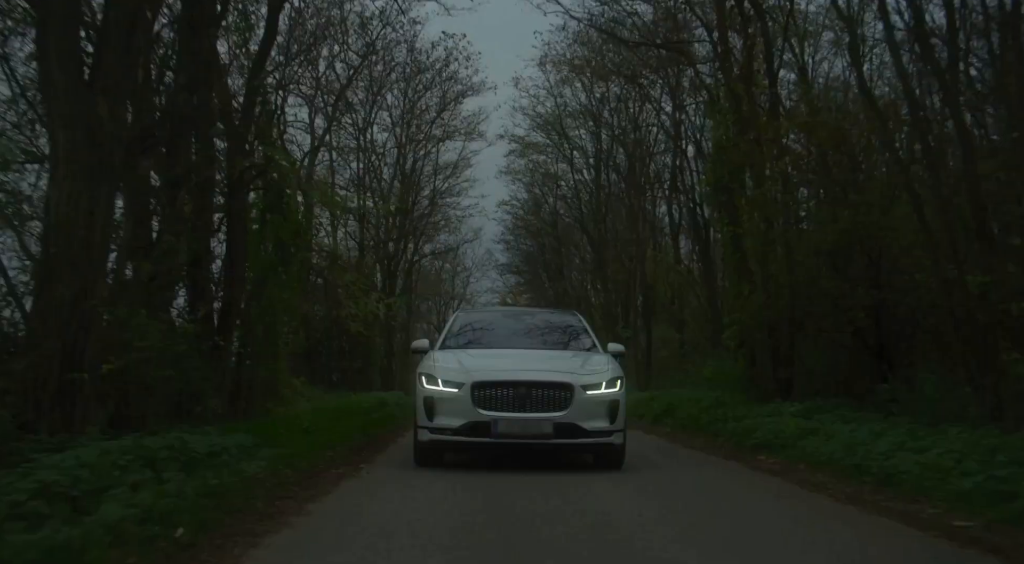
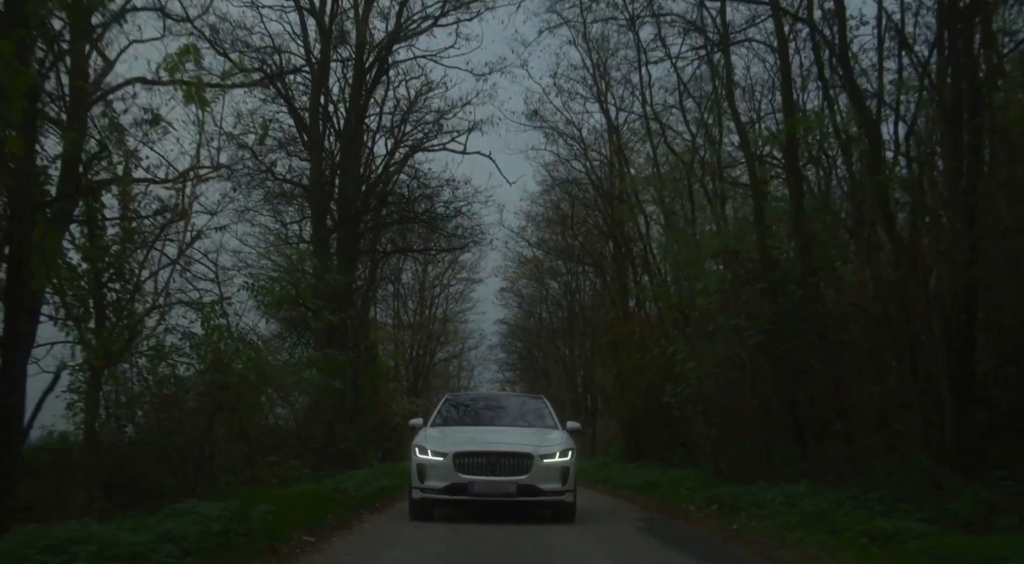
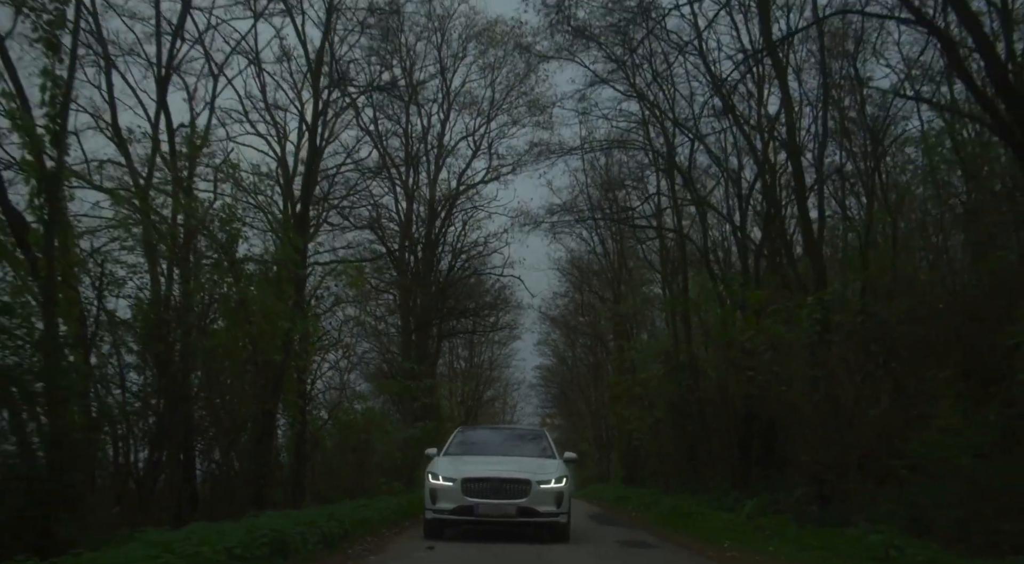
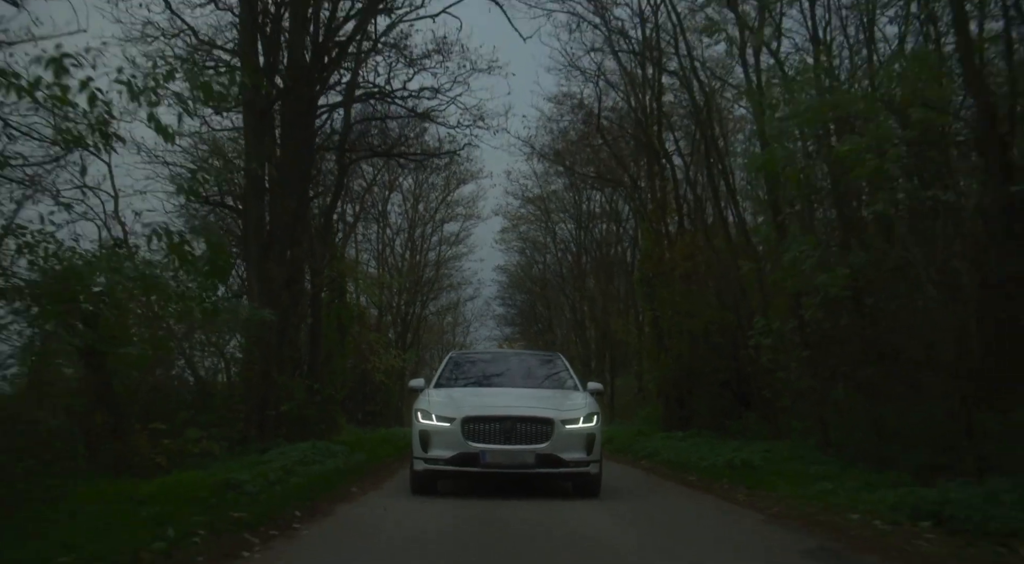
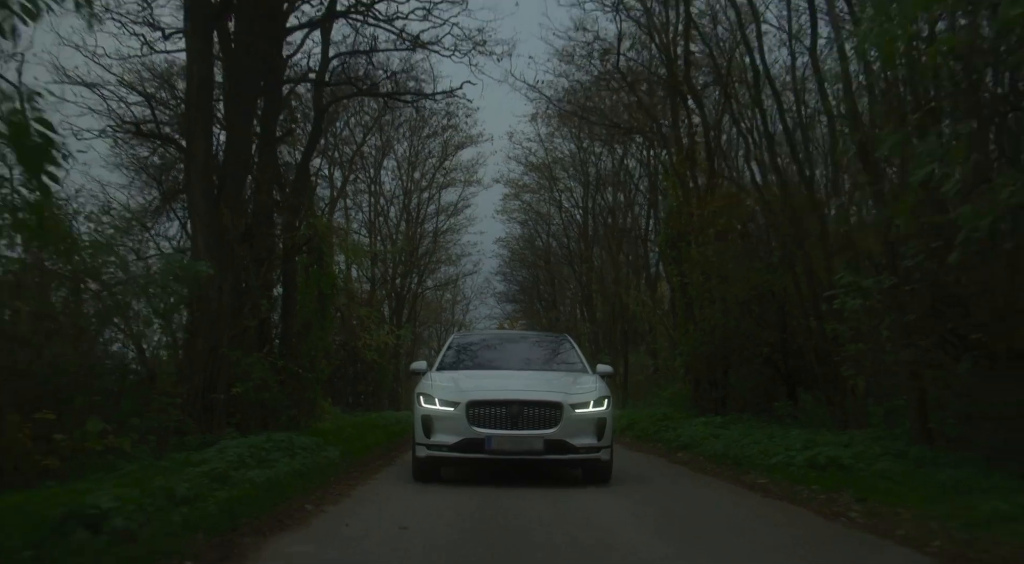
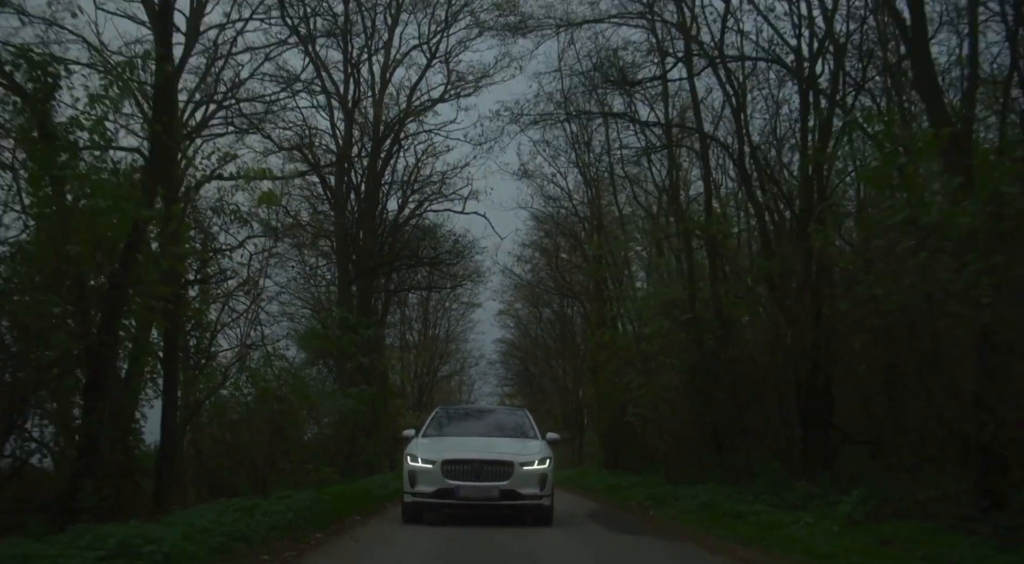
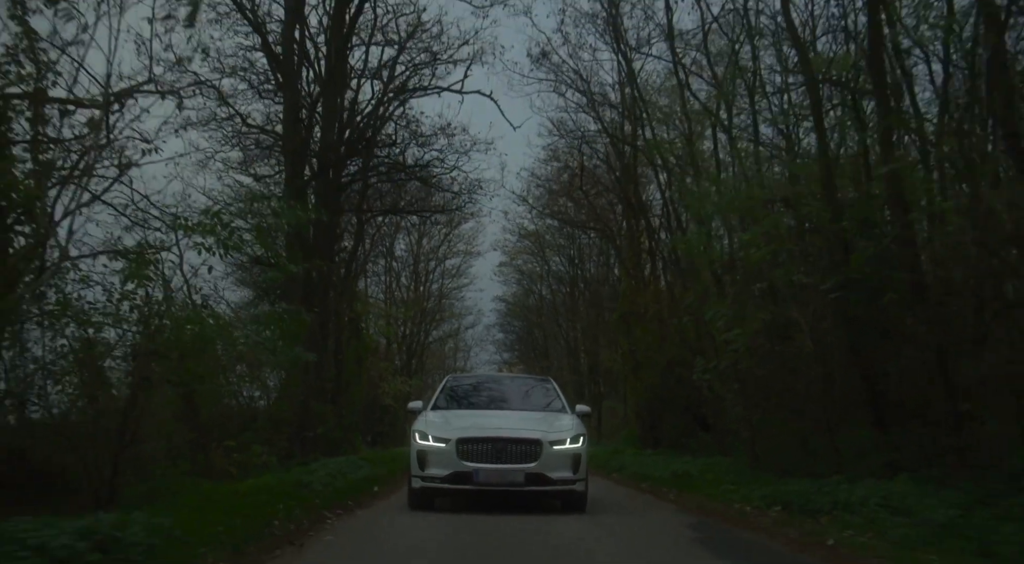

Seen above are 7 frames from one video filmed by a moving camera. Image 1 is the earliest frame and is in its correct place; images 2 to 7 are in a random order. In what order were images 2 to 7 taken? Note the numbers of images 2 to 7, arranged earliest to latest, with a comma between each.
5, 4, 7, 2, 6, 3
